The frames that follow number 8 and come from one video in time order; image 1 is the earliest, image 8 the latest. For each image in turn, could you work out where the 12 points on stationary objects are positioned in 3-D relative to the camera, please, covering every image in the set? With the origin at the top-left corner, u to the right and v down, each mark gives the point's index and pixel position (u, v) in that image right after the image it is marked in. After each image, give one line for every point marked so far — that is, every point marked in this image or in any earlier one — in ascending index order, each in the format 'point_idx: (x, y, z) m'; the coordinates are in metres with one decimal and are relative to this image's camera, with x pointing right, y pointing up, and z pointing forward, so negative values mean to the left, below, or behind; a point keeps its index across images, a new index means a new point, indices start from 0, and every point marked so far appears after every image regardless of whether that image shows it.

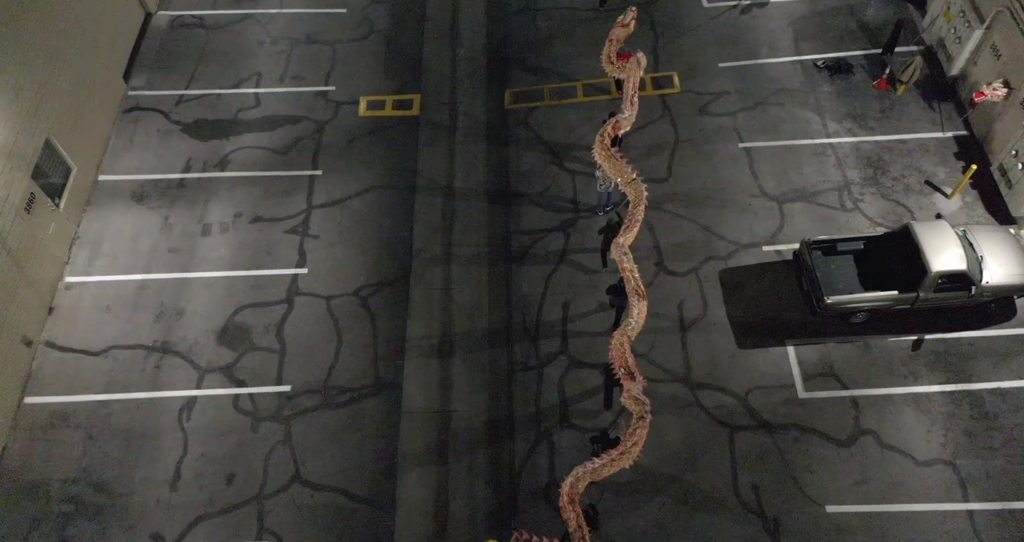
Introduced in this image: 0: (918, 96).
0: (+10.1, +4.3, +18.4) m
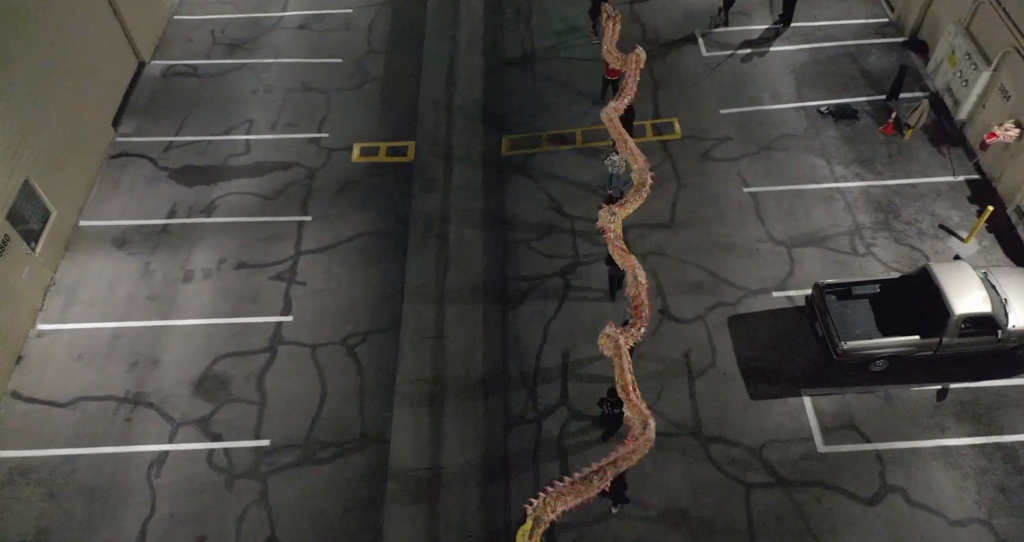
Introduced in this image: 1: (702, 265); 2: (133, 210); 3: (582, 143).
0: (+10.0, +3.2, +18.0) m
1: (+4.0, +0.1, +15.5) m
2: (-7.4, +1.2, +14.5) m
3: (+1.6, +2.8, +16.5) m
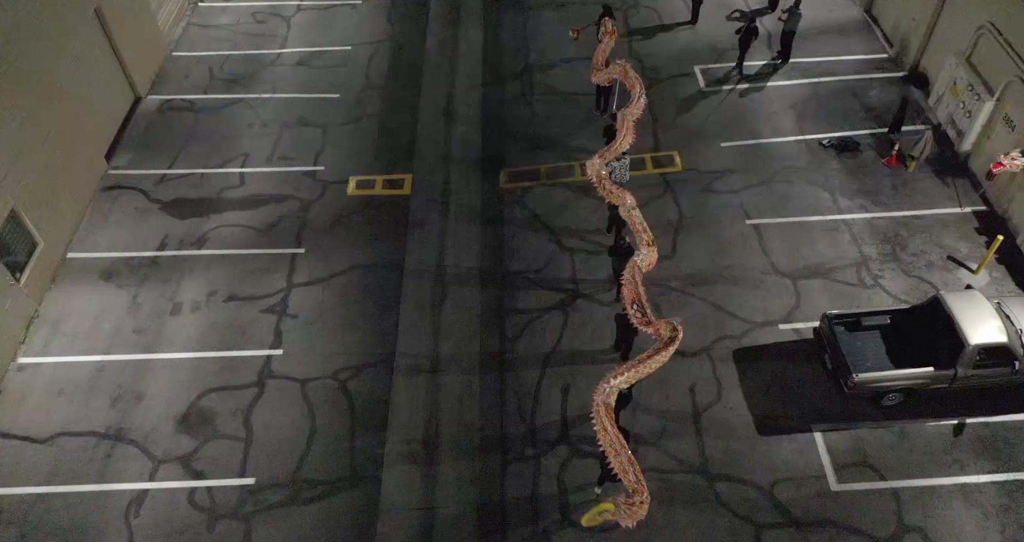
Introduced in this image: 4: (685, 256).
0: (+10.0, +2.4, +17.7) m
1: (+3.9, -0.5, +15.1) m
2: (-7.5, +0.6, +14.2) m
3: (+1.5, +2.0, +16.3) m
4: (+3.7, +0.3, +15.8) m
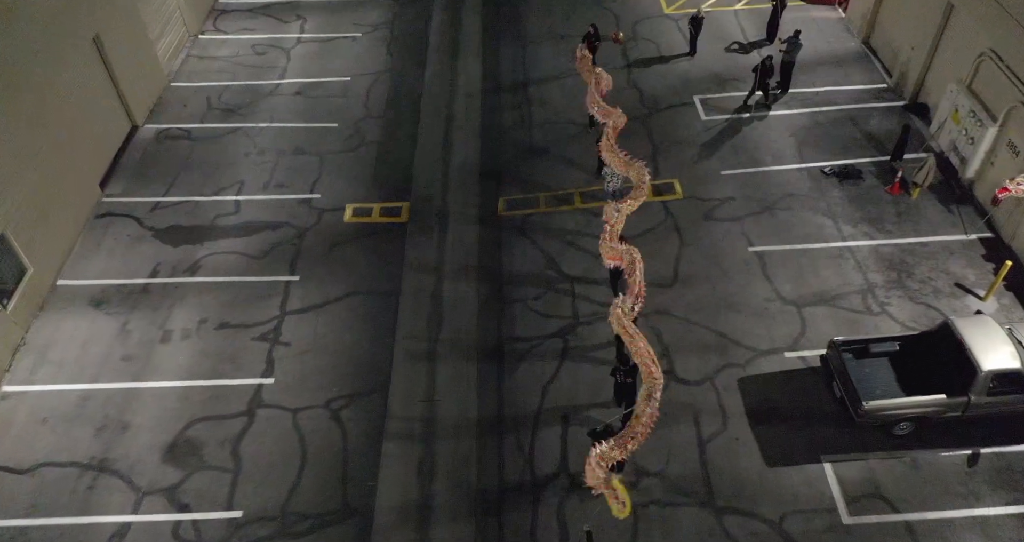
0: (+9.9, +1.7, +17.5) m
1: (+3.9, -1.1, +14.8) m
2: (-7.5, 0.0, +14.0) m
3: (+1.5, +1.4, +16.1) m
4: (+3.7, -0.2, +15.5) m
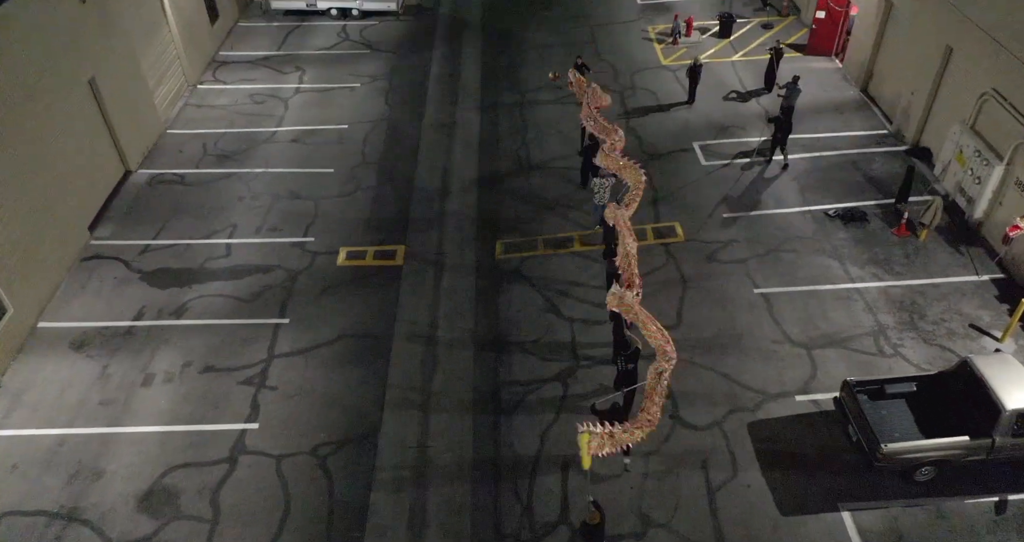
0: (+9.9, +0.7, +17.1) m
1: (+3.9, -1.8, +14.2) m
2: (-7.6, -0.8, +13.6) m
3: (+1.4, +0.5, +15.7) m
4: (+3.6, -1.1, +15.0) m
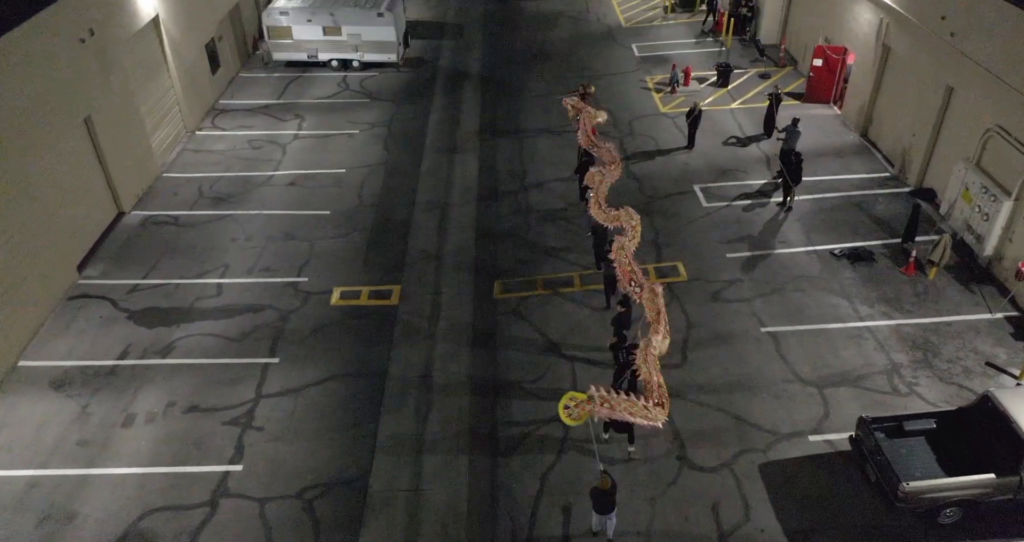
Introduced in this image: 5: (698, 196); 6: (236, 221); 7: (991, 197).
0: (+9.9, -0.2, +16.6) m
1: (+3.8, -2.5, +13.5) m
2: (-7.6, -1.4, +13.1) m
3: (+1.4, -0.3, +15.3) m
4: (+3.6, -1.8, +14.5) m
5: (+4.8, +1.9, +19.3) m
6: (-6.1, +1.1, +16.4) m
7: (+10.4, +1.6, +16.2) m
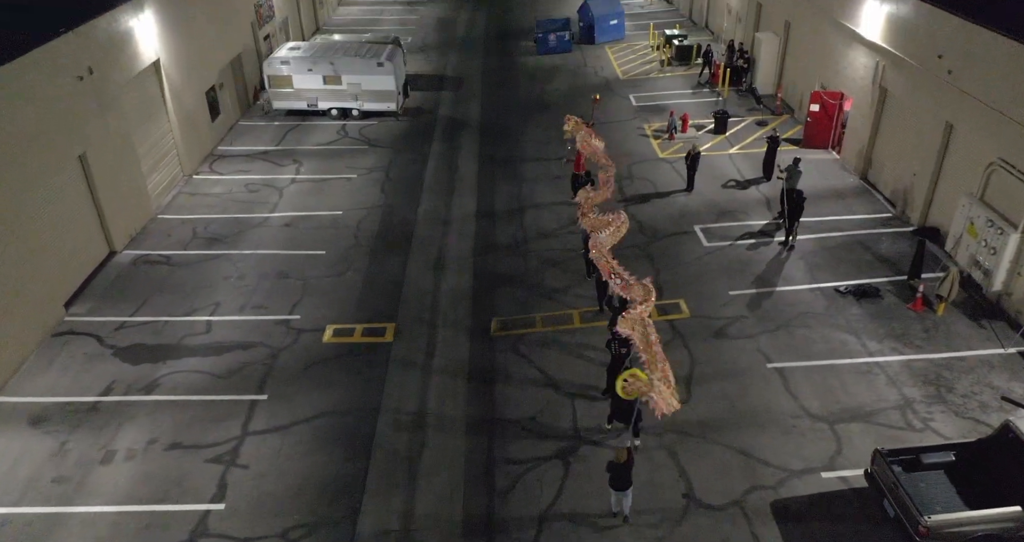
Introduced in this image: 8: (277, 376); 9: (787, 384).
0: (+9.8, -0.9, +16.2) m
1: (+3.8, -3.0, +12.9) m
2: (-7.7, -2.0, +12.7) m
3: (+1.3, -1.0, +14.9) m
4: (+3.5, -2.4, +13.9) m
5: (+4.8, +0.9, +19.0) m
6: (-6.2, +0.2, +16.2) m
7: (+10.4, +0.9, +15.9) m
8: (-4.2, -1.9, +13.4) m
9: (+5.3, -2.2, +14.3) m
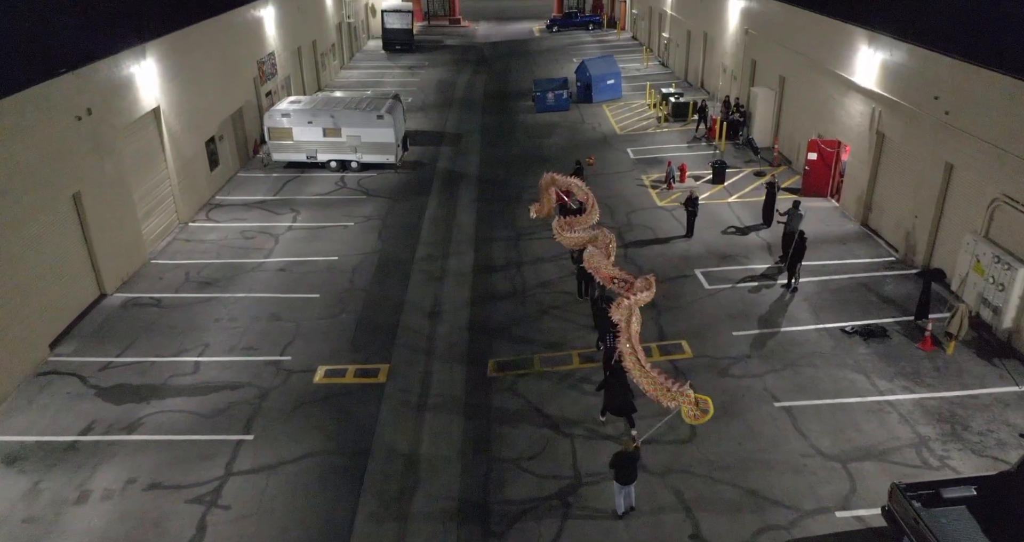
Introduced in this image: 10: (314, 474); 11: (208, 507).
0: (+9.8, -1.7, +15.7) m
1: (+3.7, -3.5, +12.3) m
2: (-7.7, -2.6, +12.2) m
3: (+1.3, -1.7, +14.4) m
4: (+3.5, -3.1, +13.3) m
5: (+4.7, -0.2, +18.7) m
6: (-6.2, -0.7, +15.9) m
7: (+10.3, +0.1, +15.6) m
8: (-4.3, -2.5, +12.9) m
9: (+5.3, -2.8, +13.7) m
10: (-3.1, -3.2, +11.7) m
11: (-4.5, -3.5, +11.0) m
